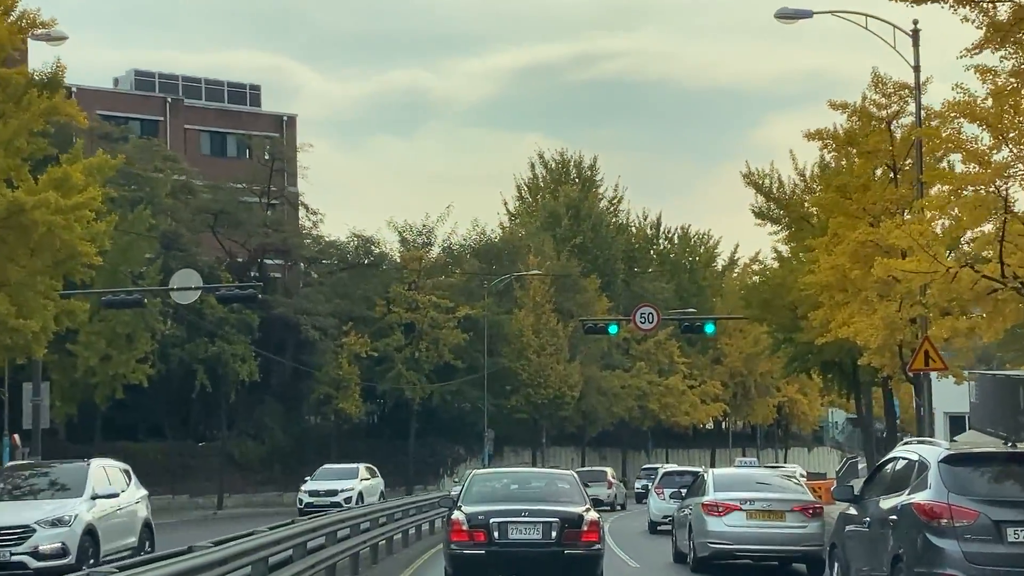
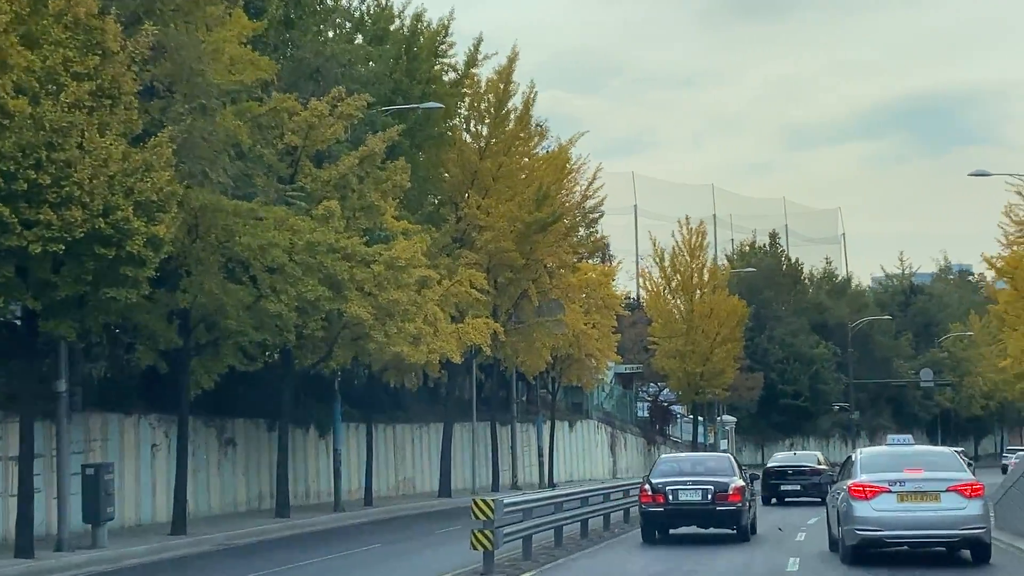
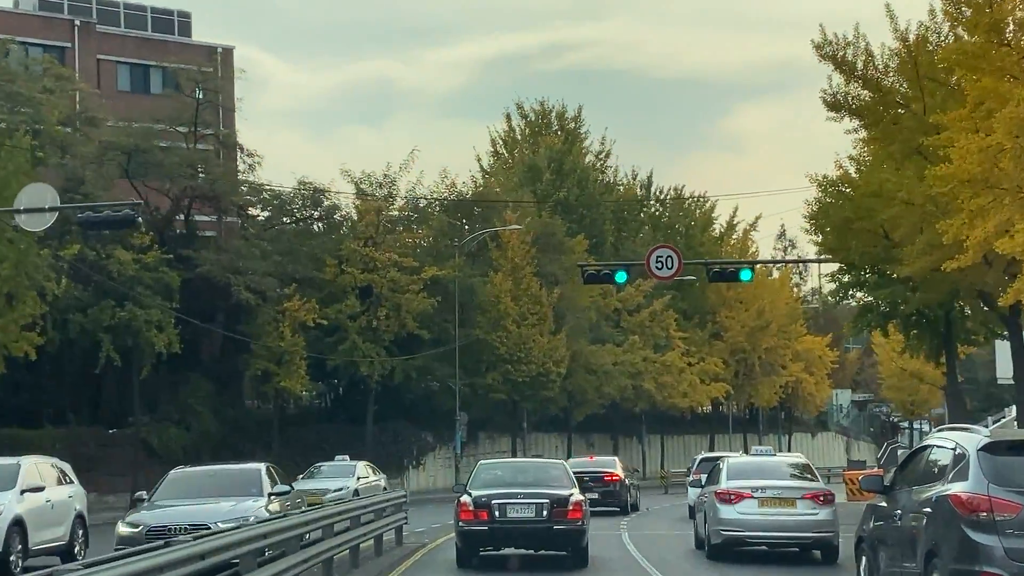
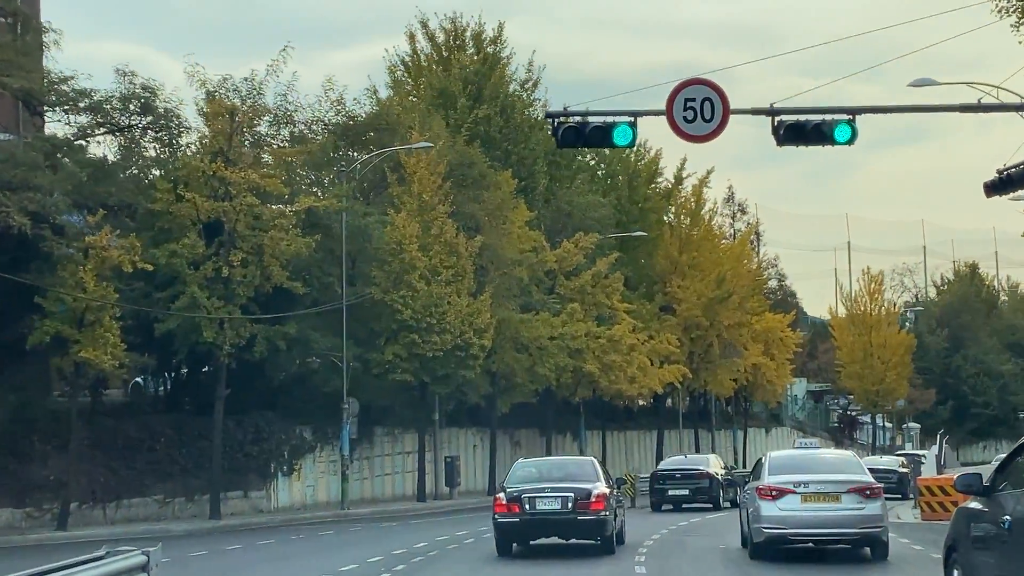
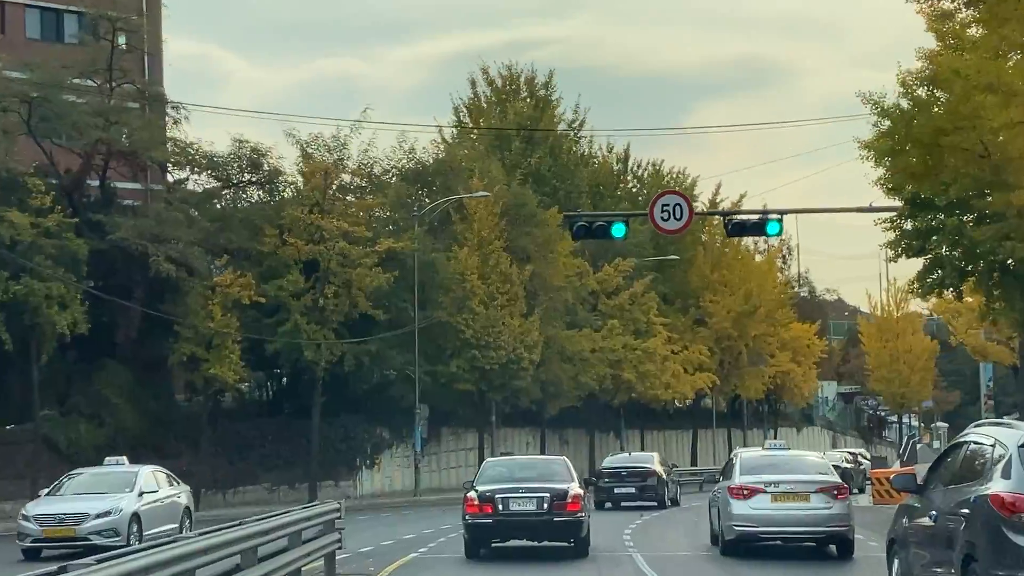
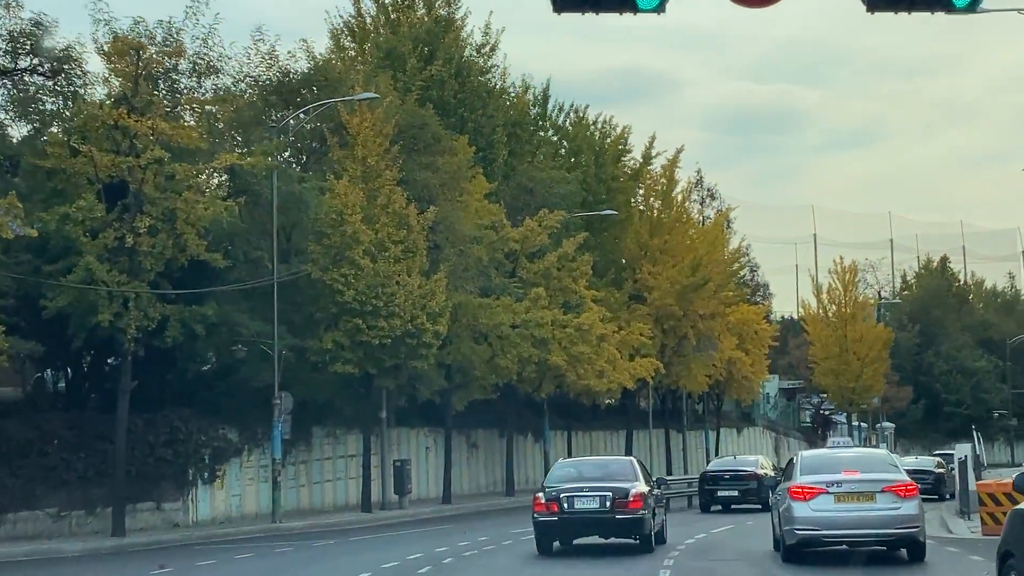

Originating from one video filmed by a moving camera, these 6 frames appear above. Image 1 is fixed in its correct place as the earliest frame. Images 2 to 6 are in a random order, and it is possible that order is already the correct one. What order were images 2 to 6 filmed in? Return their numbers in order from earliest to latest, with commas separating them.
3, 5, 4, 6, 2
